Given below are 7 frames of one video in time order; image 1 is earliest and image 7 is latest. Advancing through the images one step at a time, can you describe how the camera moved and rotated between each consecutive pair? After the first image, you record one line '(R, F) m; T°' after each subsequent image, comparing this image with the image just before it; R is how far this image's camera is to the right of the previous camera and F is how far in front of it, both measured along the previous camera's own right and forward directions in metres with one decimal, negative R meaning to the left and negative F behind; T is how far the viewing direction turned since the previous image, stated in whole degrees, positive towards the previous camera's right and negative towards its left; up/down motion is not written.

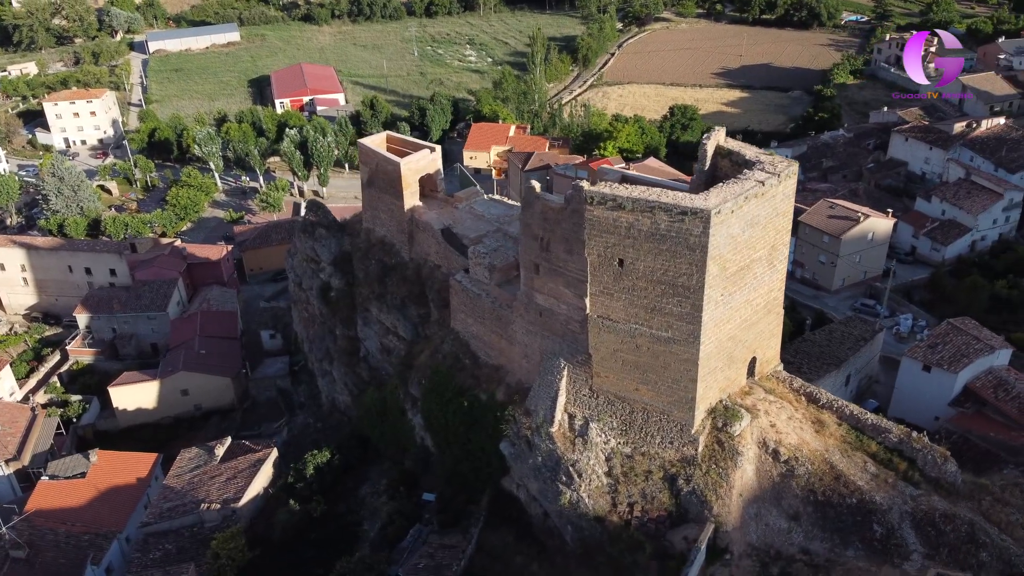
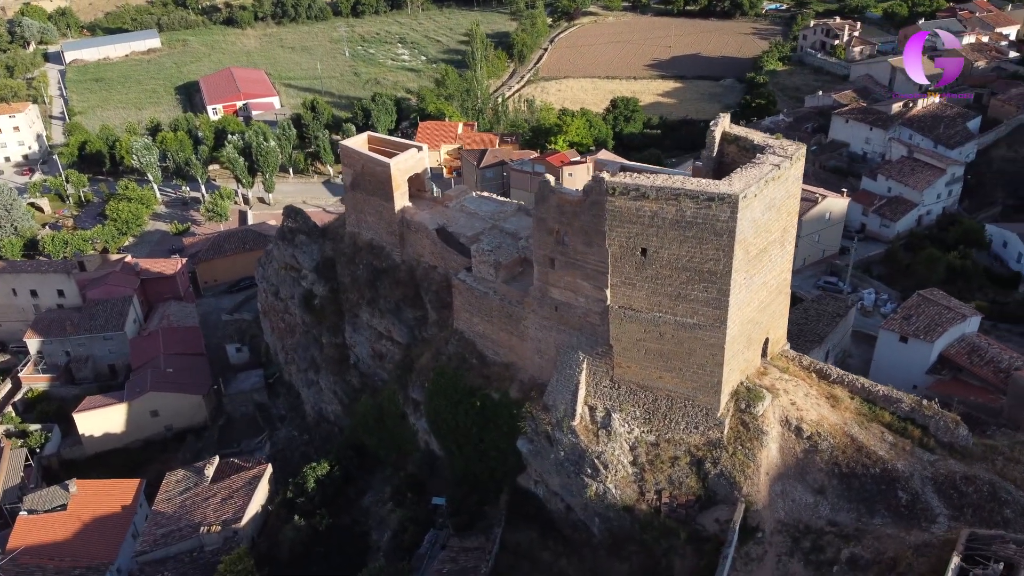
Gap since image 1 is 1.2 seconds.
(-1.6, +0.2) m; +5°
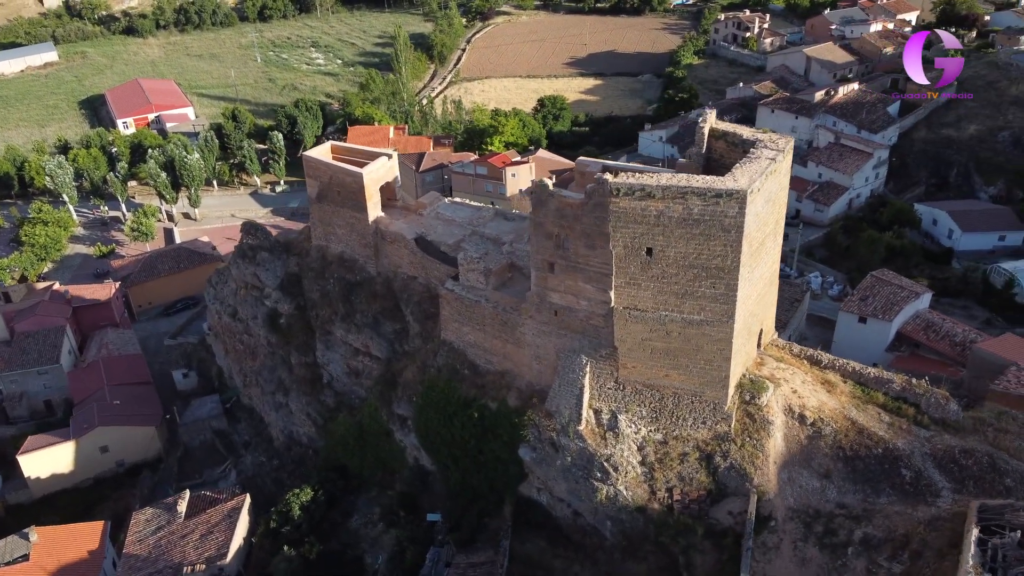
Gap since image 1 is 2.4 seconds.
(-1.6, +0.4) m; +6°
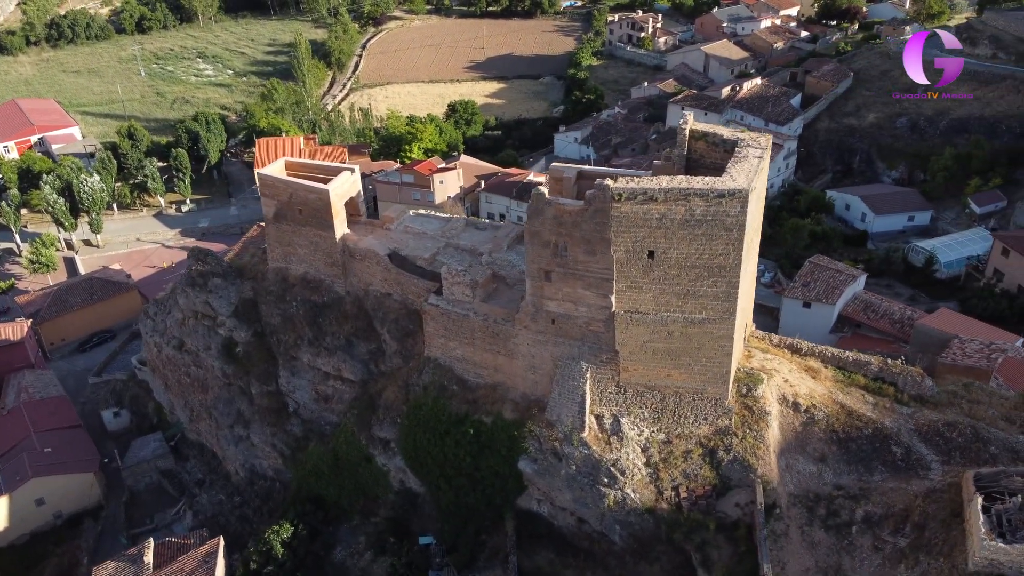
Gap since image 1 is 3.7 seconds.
(-1.9, +0.4) m; +8°
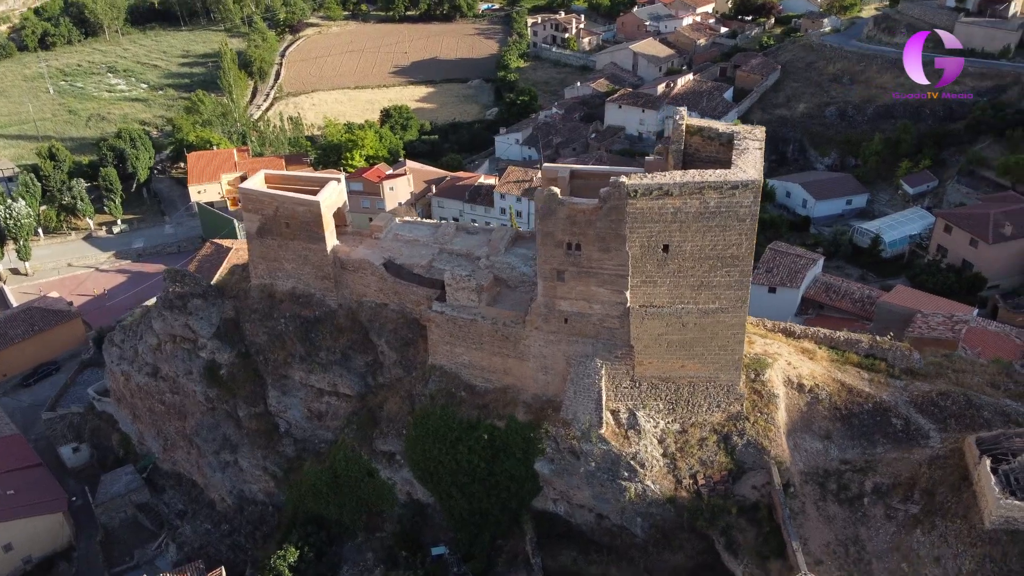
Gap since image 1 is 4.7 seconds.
(-1.7, +0.1) m; +6°
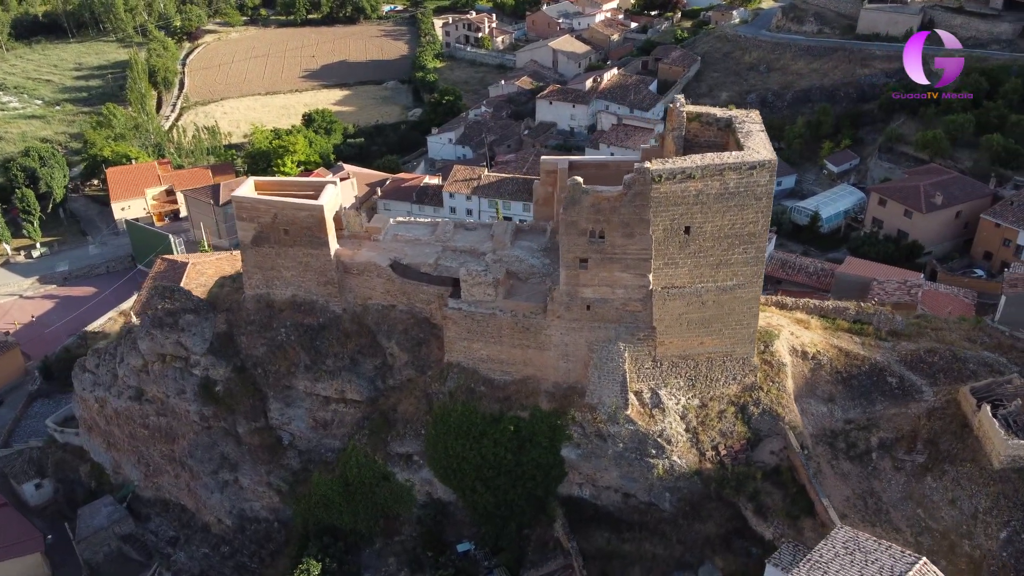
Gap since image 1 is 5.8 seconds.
(-2.3, 0.0) m; +7°
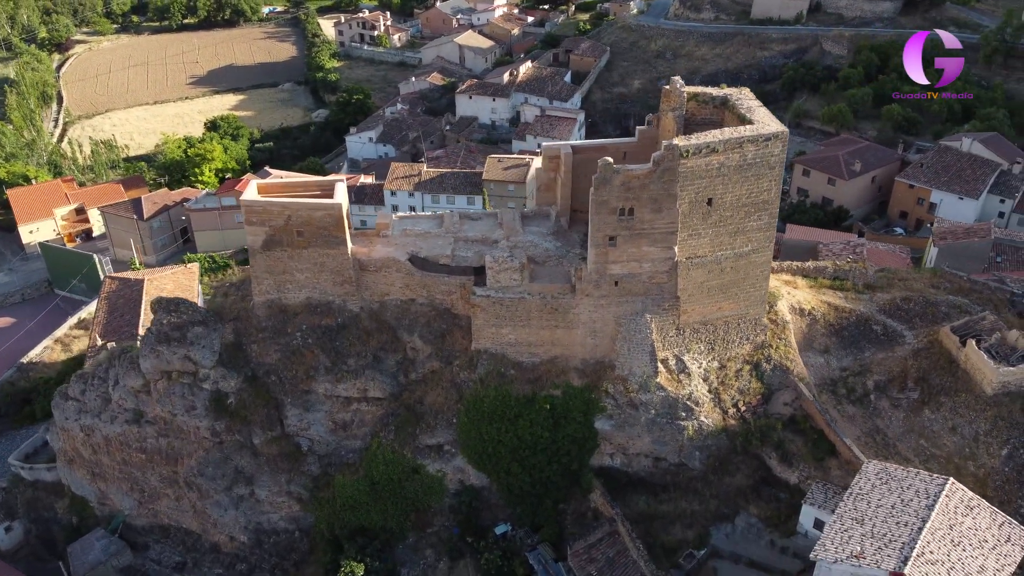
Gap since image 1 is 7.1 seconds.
(-3.0, -0.2) m; +9°
